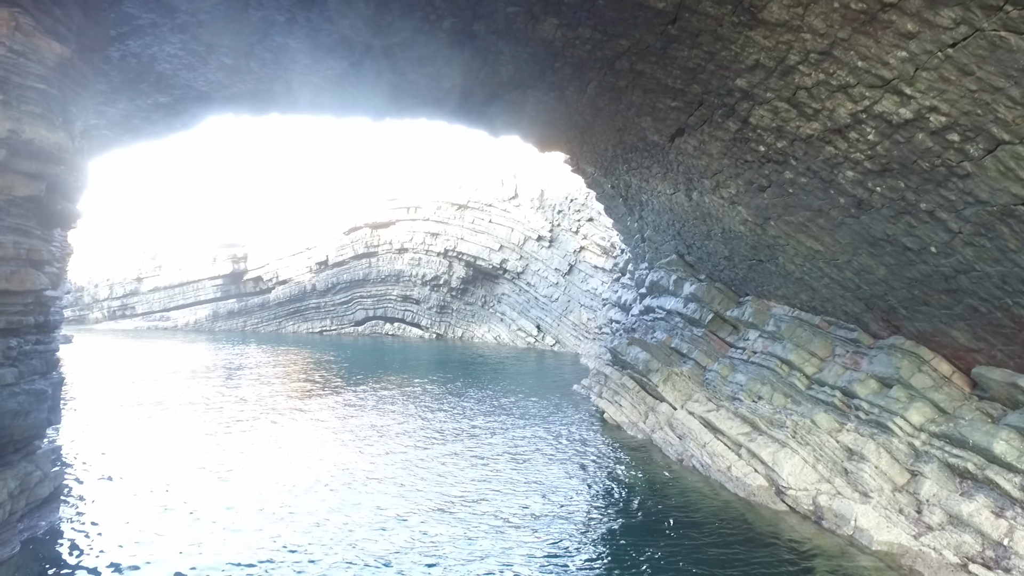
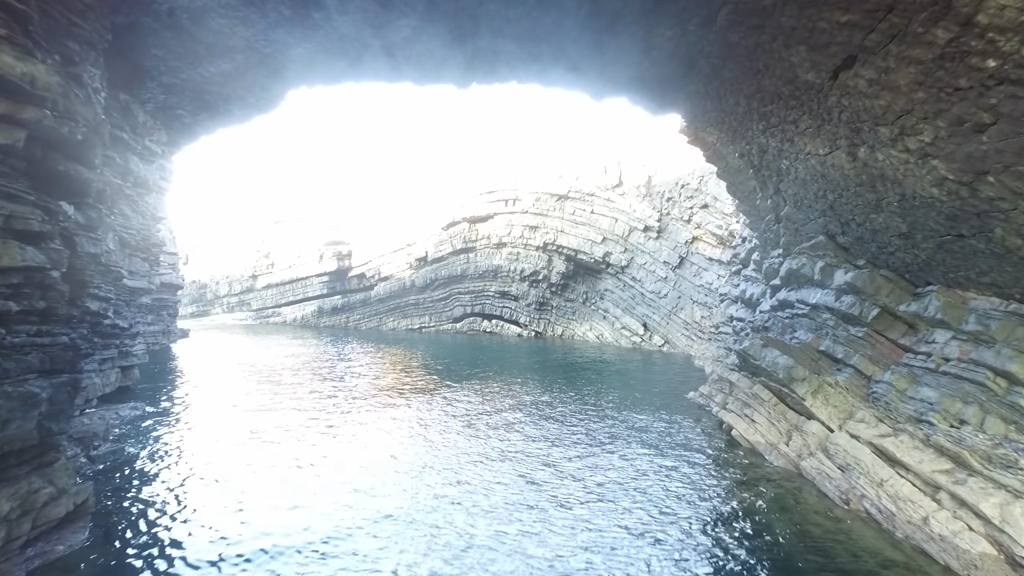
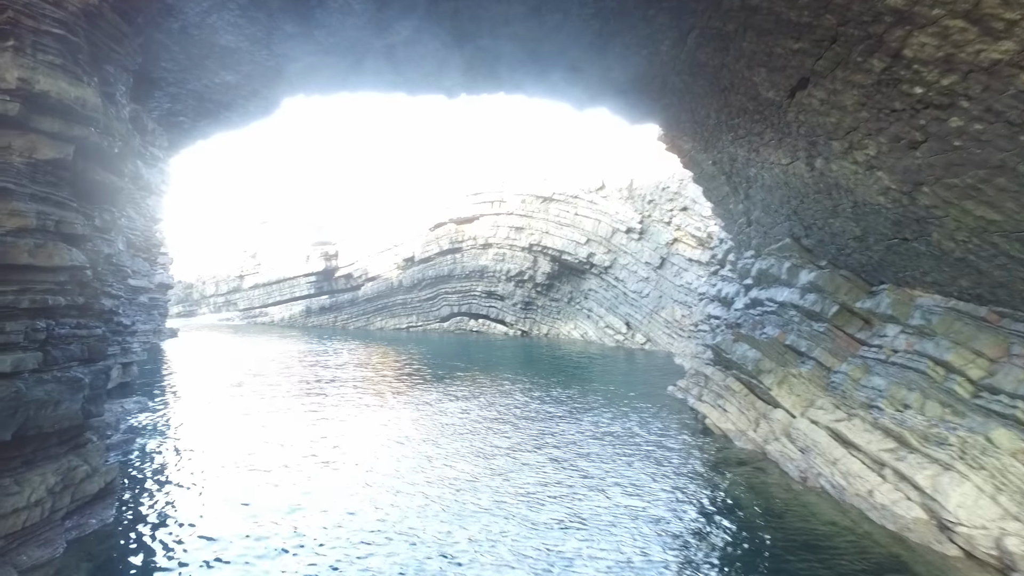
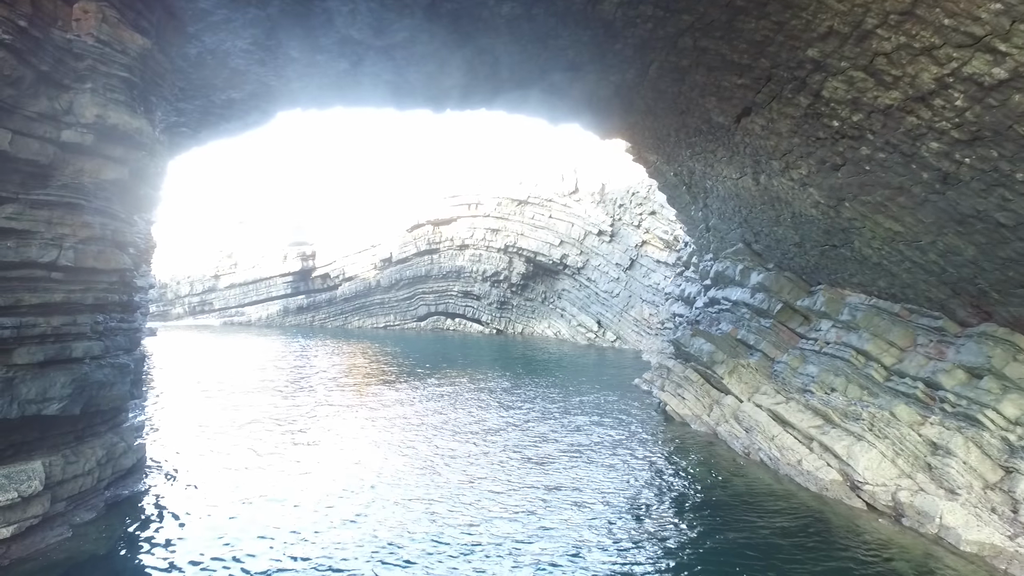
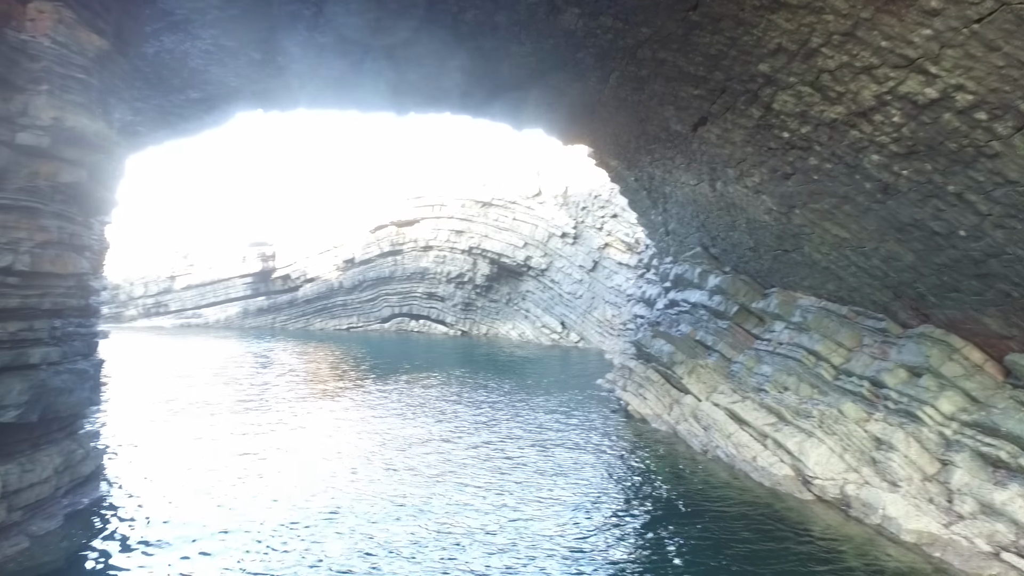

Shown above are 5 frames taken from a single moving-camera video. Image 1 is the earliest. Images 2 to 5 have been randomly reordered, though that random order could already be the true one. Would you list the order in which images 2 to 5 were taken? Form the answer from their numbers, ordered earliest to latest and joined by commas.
5, 4, 3, 2
